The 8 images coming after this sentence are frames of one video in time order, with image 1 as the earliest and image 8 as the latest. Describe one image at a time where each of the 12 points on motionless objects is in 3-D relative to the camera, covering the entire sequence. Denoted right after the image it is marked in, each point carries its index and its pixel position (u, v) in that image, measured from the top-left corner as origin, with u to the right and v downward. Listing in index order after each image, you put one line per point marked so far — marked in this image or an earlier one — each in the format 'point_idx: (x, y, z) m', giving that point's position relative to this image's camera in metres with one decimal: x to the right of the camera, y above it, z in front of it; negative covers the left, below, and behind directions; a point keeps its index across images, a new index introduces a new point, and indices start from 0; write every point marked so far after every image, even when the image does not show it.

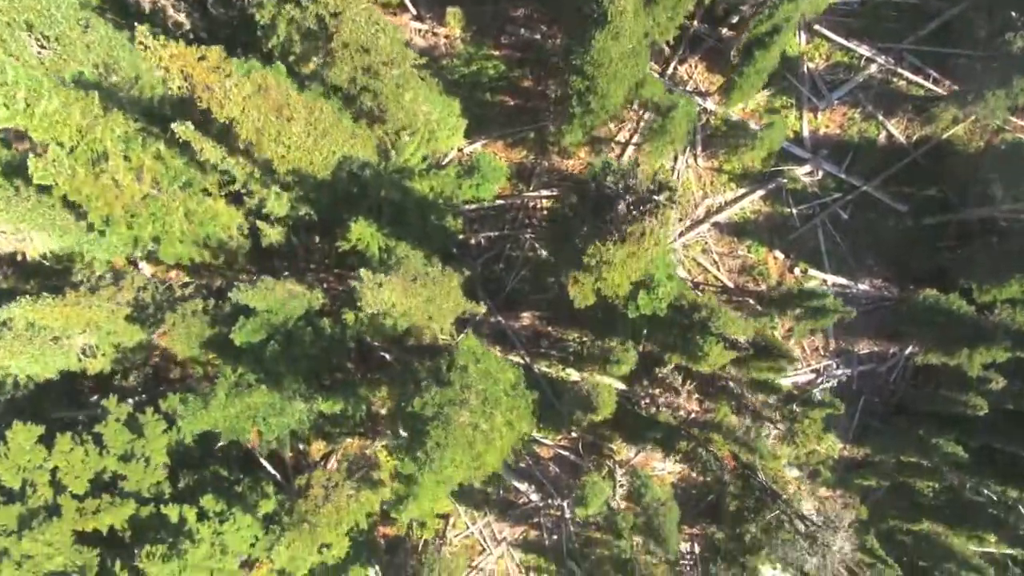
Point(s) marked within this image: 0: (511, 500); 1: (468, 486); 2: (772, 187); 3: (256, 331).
0: (0.0, -6.0, +18.2) m
1: (-1.3, -5.5, +18.1) m
2: (+6.6, +2.6, +16.2) m
3: (-5.5, -1.0, +13.8) m
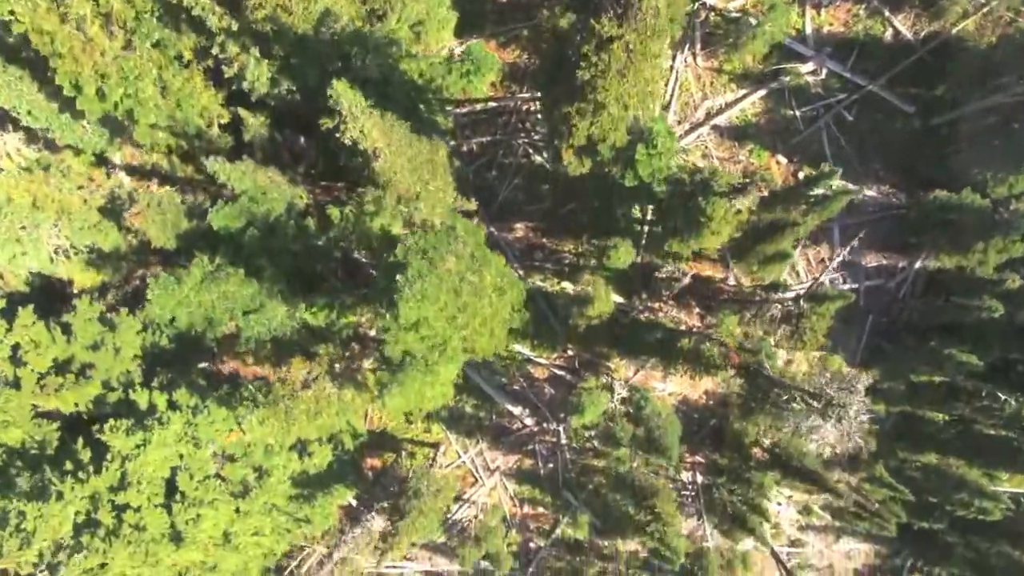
0: (-0.2, -3.7, +17.4) m
1: (-1.5, -3.2, +17.3) m
2: (+6.4, +4.9, +15.7) m
3: (-5.7, +1.4, +13.1) m
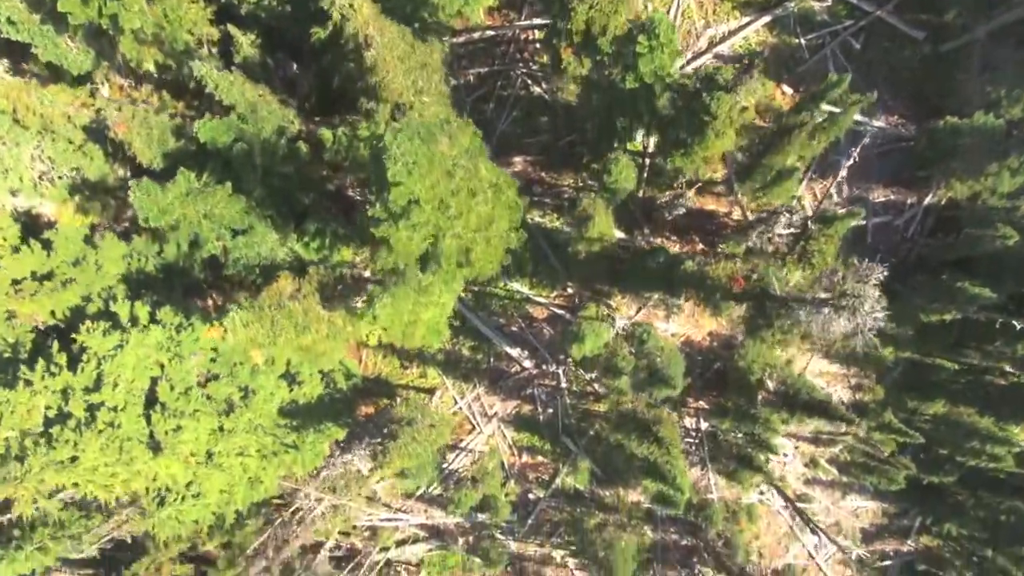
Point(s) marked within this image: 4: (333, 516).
0: (-0.3, -2.1, +16.9) m
1: (-1.5, -1.6, +16.8) m
2: (+6.3, +6.5, +15.3) m
3: (-5.7, +3.0, +12.6) m
4: (-4.7, -5.8, +16.9) m
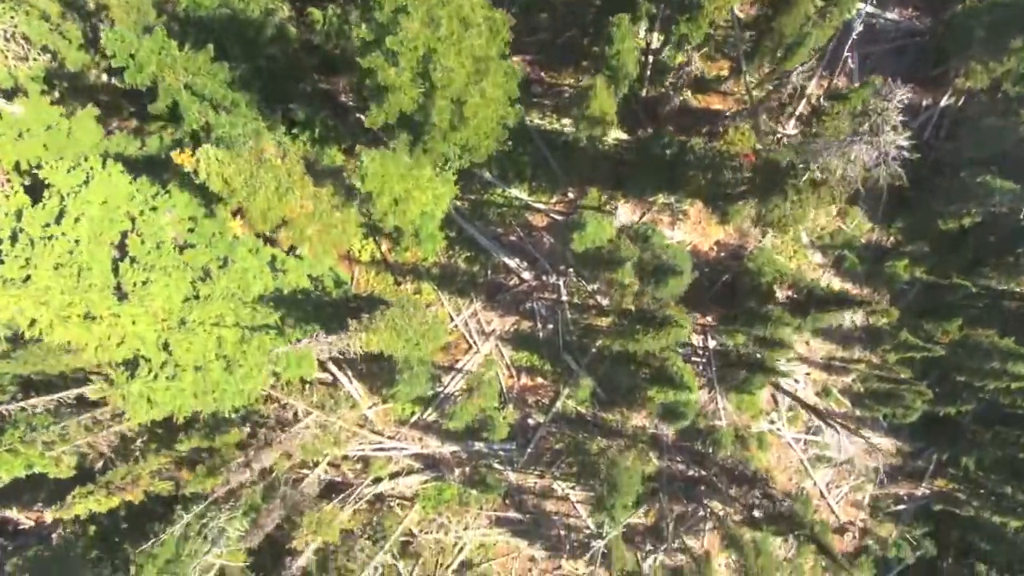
0: (-0.3, +0.1, +16.1) m
1: (-1.6, +0.6, +16.1) m
2: (+6.3, +8.8, +14.7) m
3: (-5.8, +5.4, +12.0) m
4: (-4.8, -3.6, +16.1) m
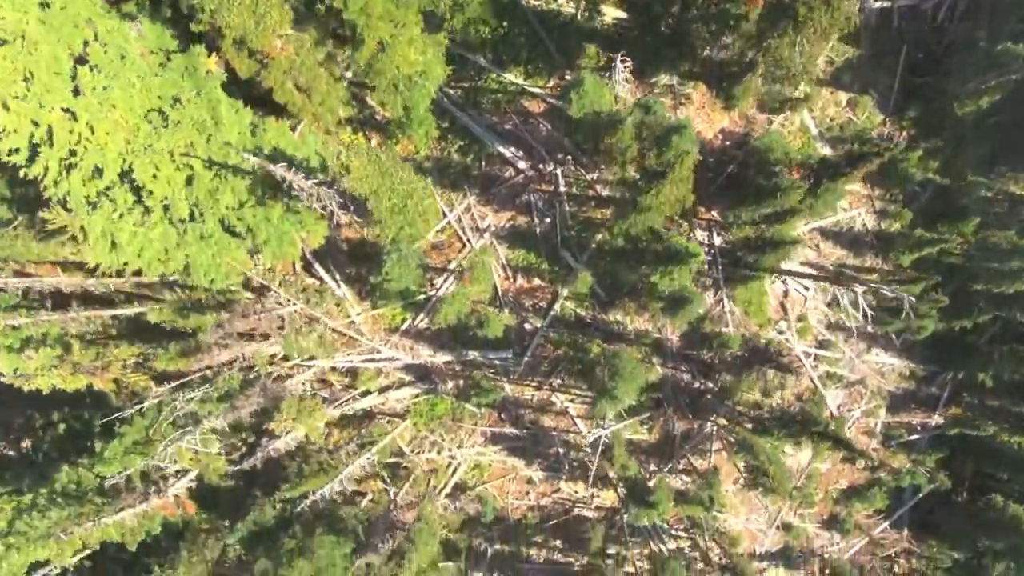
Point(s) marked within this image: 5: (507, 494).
0: (-0.4, +2.7, +15.4) m
1: (-1.7, +3.2, +15.3) m
2: (+6.2, +11.4, +14.2) m
3: (-5.9, +8.0, +11.3) m
4: (-4.9, -1.0, +15.2) m
5: (-0.1, -5.6, +17.3) m
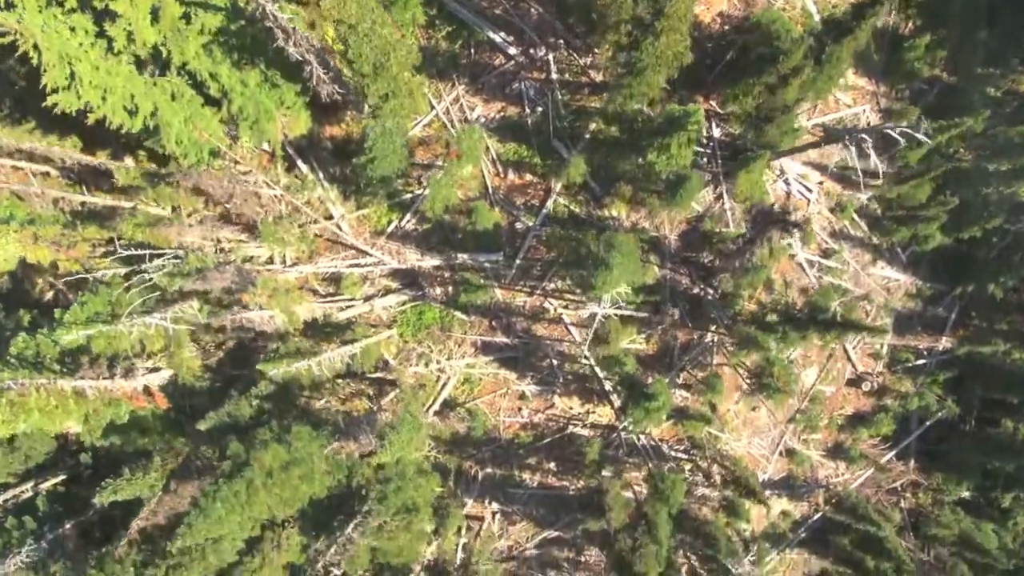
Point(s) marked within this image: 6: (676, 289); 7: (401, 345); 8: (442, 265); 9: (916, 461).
0: (-0.6, +5.1, +14.7) m
1: (-1.9, +5.6, +14.7) m
2: (+6.0, +13.9, +13.7) m
3: (-6.1, +10.5, +10.8) m
4: (-5.1, +1.4, +14.5) m
5: (-0.3, -3.2, +16.5) m
6: (+4.0, 0.0, +15.8) m
7: (-2.8, -1.4, +16.0) m
8: (-1.7, +0.6, +15.6) m
9: (+12.1, -5.2, +19.1) m
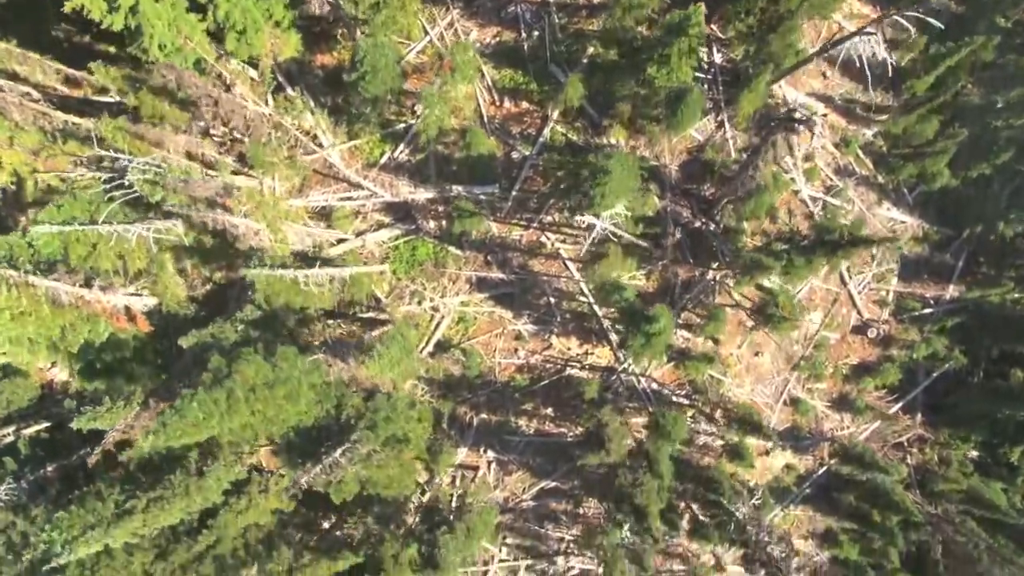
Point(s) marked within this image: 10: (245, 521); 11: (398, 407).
0: (-0.7, +6.7, +14.4) m
1: (-2.0, +7.2, +14.3) m
2: (+5.9, +15.5, +13.4) m
3: (-6.2, +12.2, +10.5) m
4: (-5.2, +3.0, +14.1) m
5: (-0.4, -1.6, +16.1) m
6: (+3.9, +1.6, +15.3) m
7: (-2.9, +0.2, +15.5) m
8: (-1.8, +2.2, +15.2) m
9: (+12.0, -3.6, +18.6) m
10: (-5.9, -5.2, +14.0) m
11: (-2.4, -2.4, +13.4) m
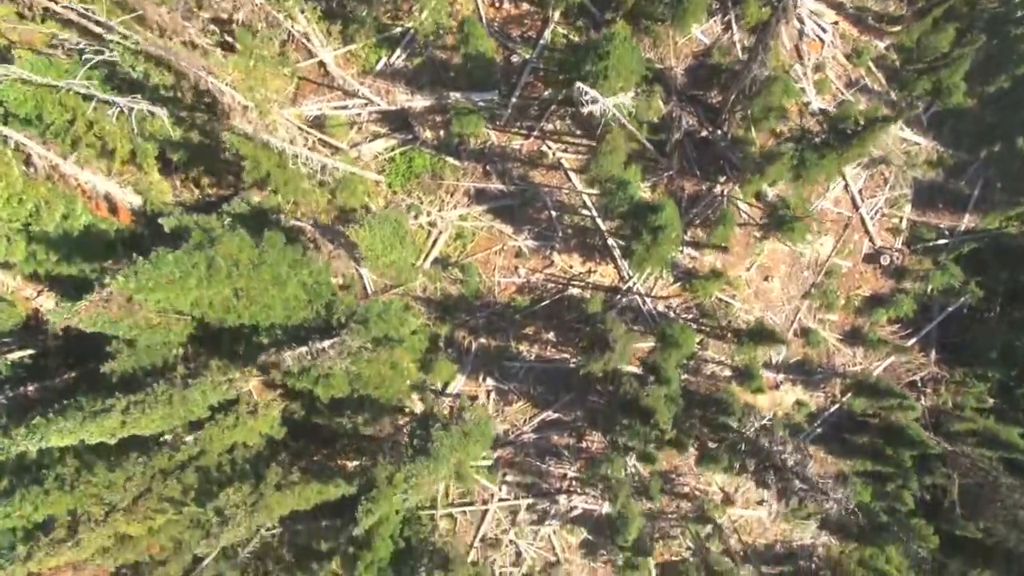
0: (-0.7, +8.8, +13.9) m
1: (-2.0, +9.3, +13.9) m
2: (+5.9, +17.6, +13.1) m
3: (-6.2, +14.3, +10.2) m
4: (-5.2, +5.1, +13.6) m
5: (-0.4, +0.4, +15.5) m
6: (+3.9, +3.6, +14.8) m
7: (-2.9, +2.2, +15.0) m
8: (-1.8, +4.2, +14.7) m
9: (+12.0, -1.7, +18.0) m
10: (-5.9, -3.1, +13.3) m
11: (-2.4, -0.4, +12.8) m
